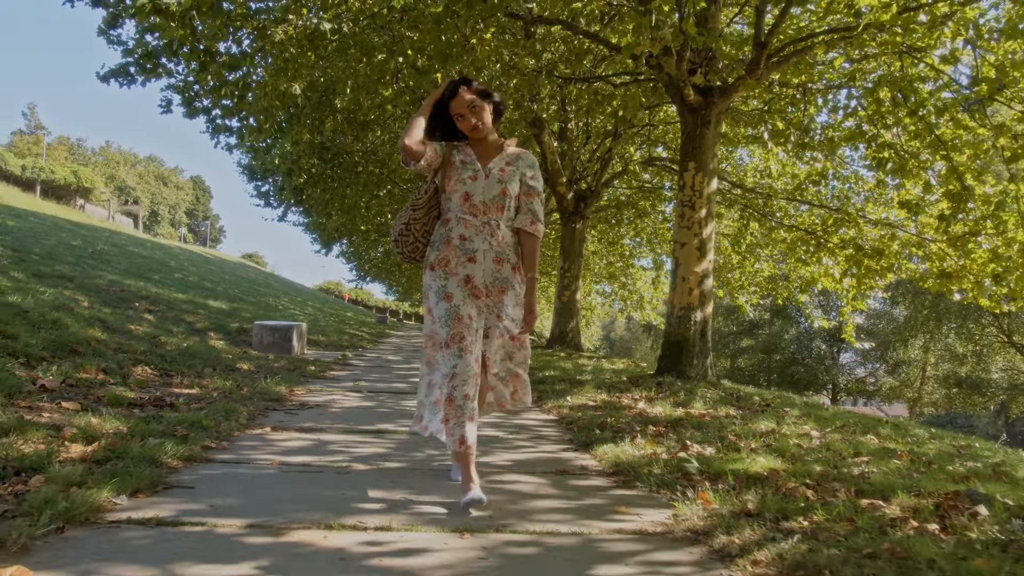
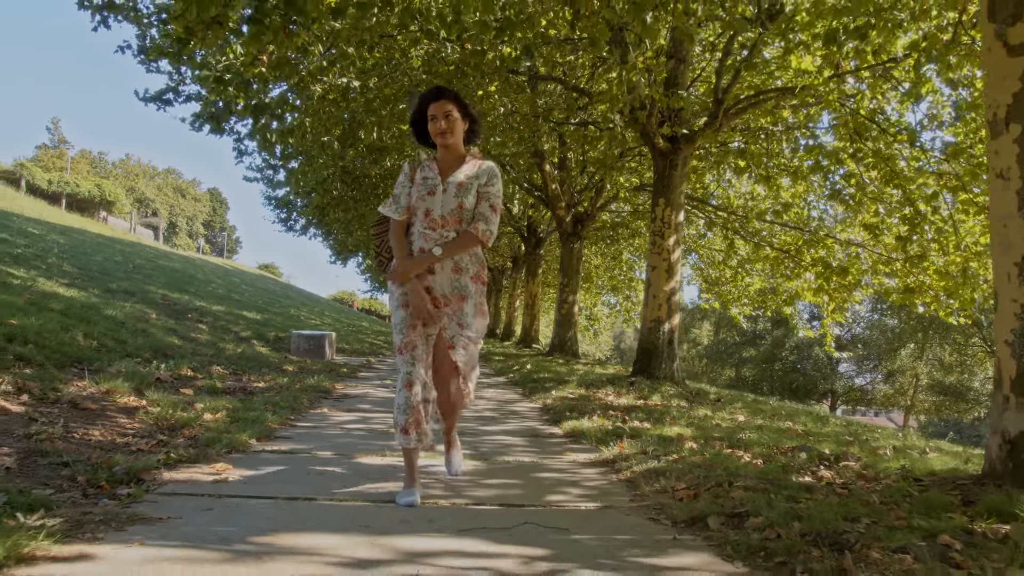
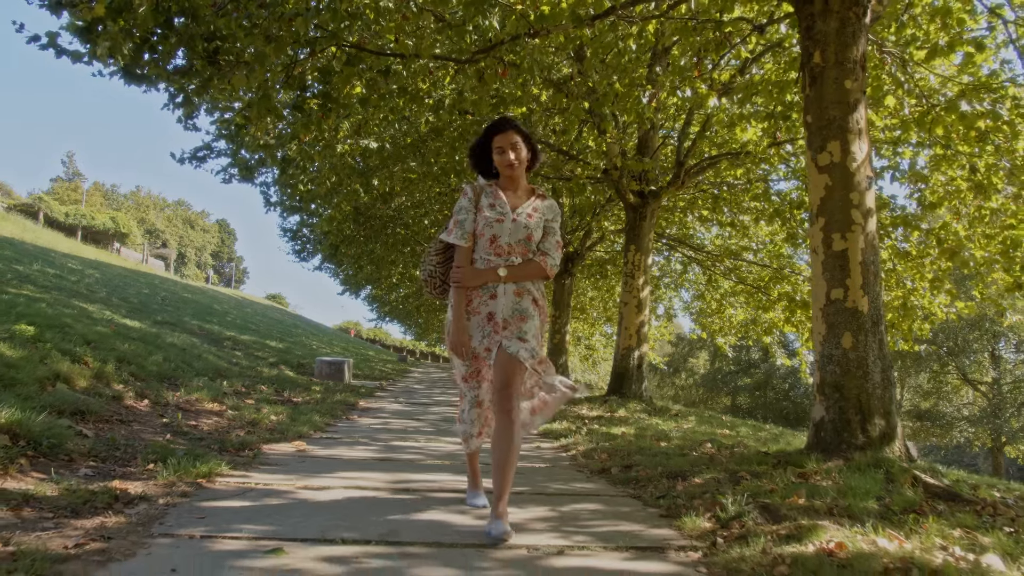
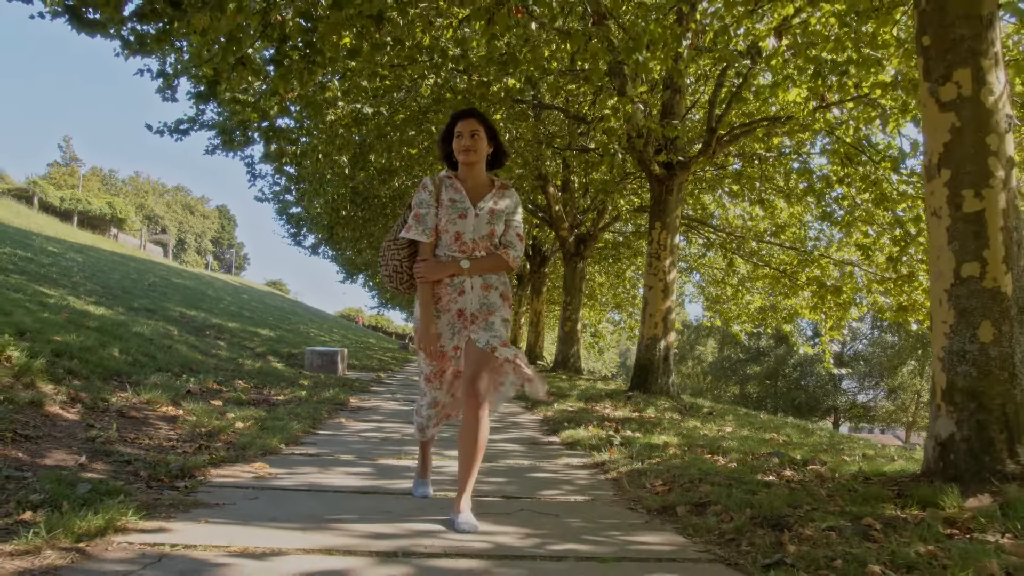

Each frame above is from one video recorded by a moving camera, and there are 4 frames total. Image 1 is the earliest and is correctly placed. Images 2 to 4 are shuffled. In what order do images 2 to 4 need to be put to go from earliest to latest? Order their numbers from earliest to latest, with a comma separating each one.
2, 4, 3
